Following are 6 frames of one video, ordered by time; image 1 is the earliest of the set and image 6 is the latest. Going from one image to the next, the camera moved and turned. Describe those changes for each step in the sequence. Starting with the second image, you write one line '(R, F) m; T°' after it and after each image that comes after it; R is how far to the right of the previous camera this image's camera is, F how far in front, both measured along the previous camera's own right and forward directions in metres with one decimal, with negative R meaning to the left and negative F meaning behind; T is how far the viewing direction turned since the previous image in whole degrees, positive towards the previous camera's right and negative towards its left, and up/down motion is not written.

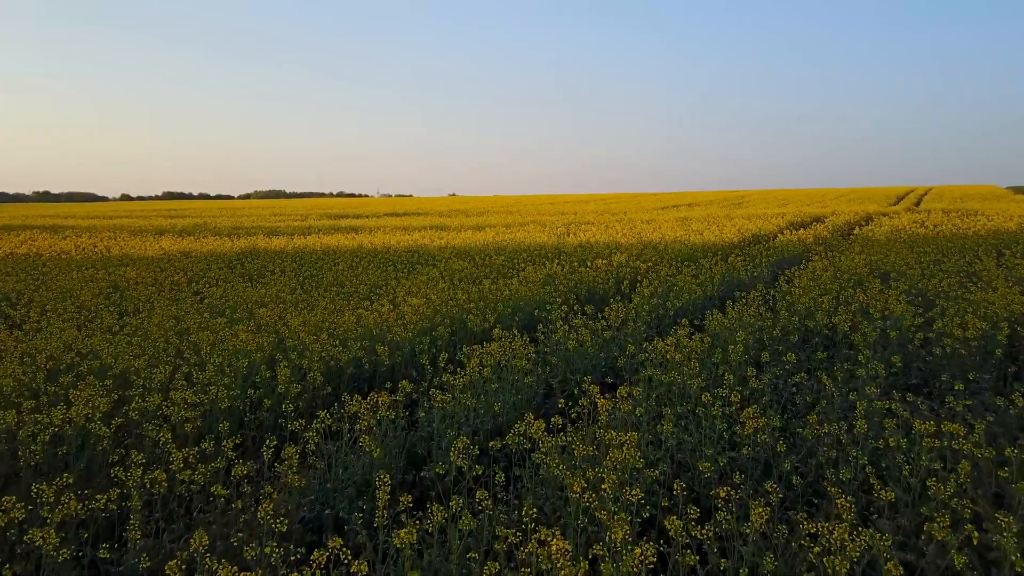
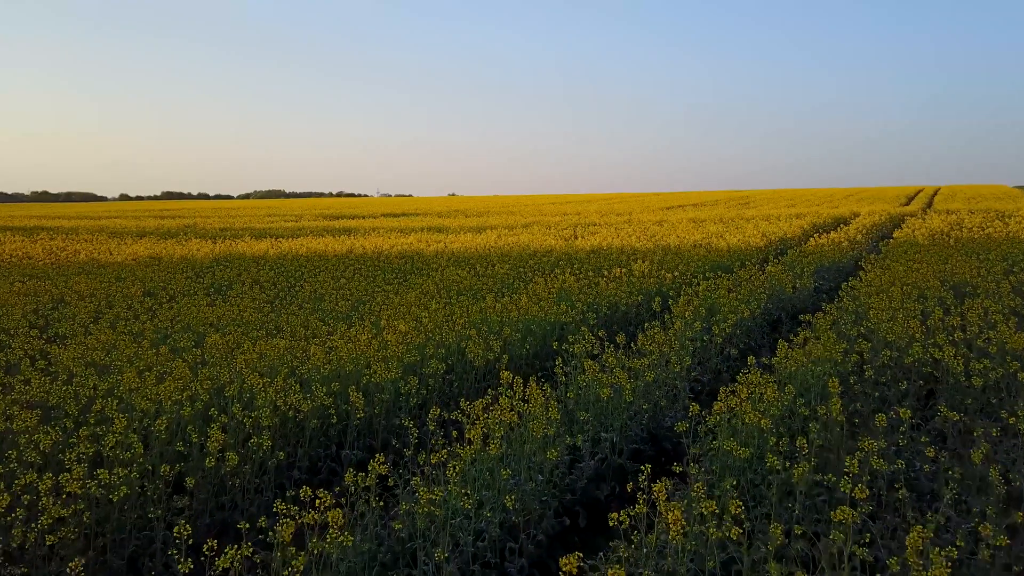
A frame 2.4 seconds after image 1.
(-0.1, +1.6) m; 0°
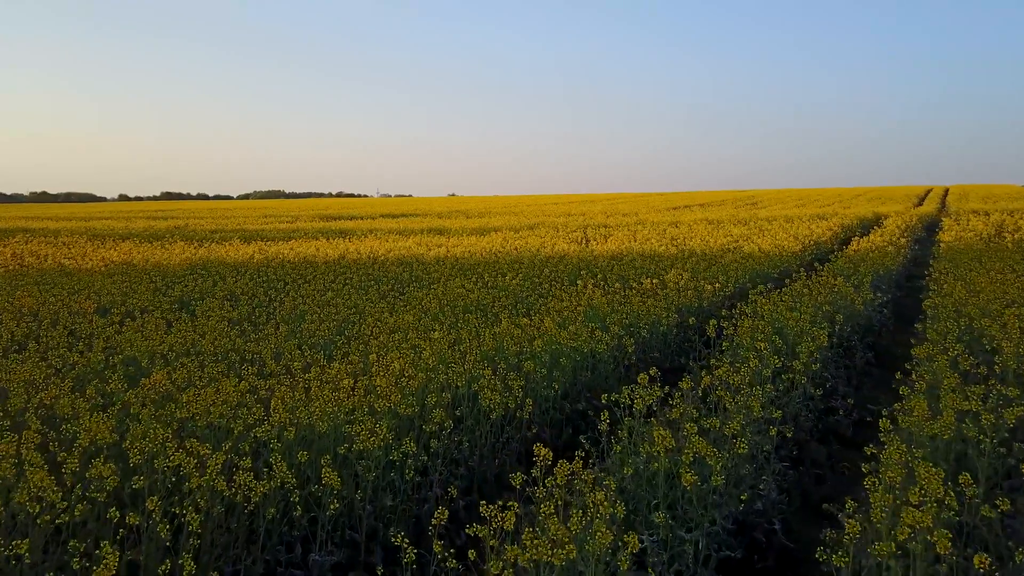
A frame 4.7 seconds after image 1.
(-0.2, +1.5) m; 0°
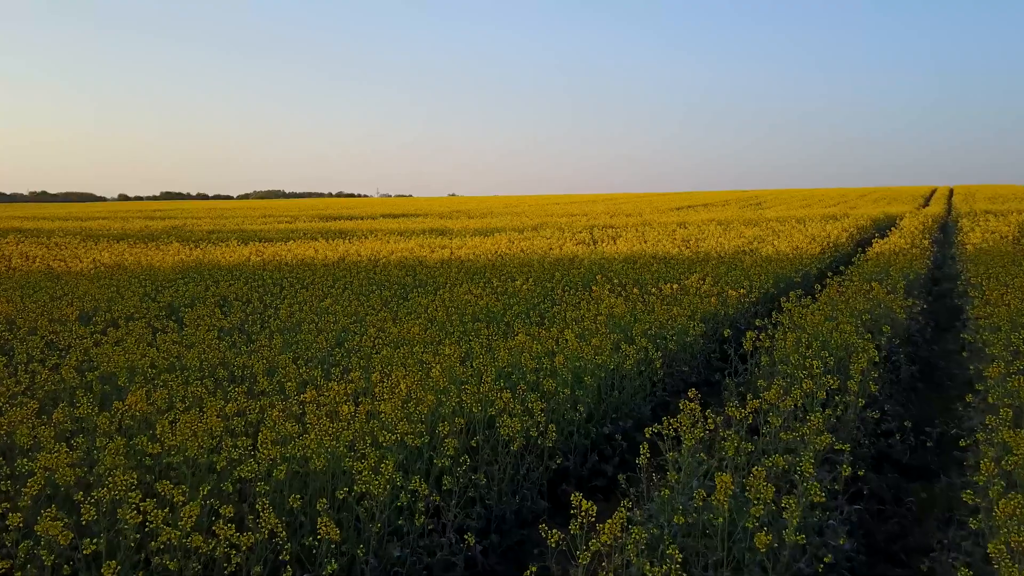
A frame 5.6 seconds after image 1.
(-0.2, +0.6) m; 0°
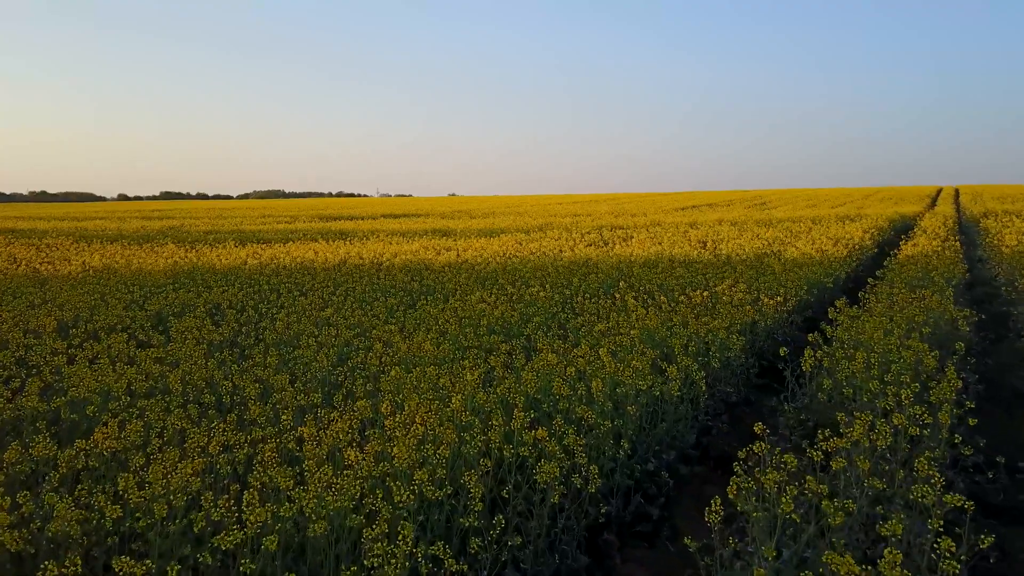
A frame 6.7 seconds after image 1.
(-0.2, +0.7) m; 0°
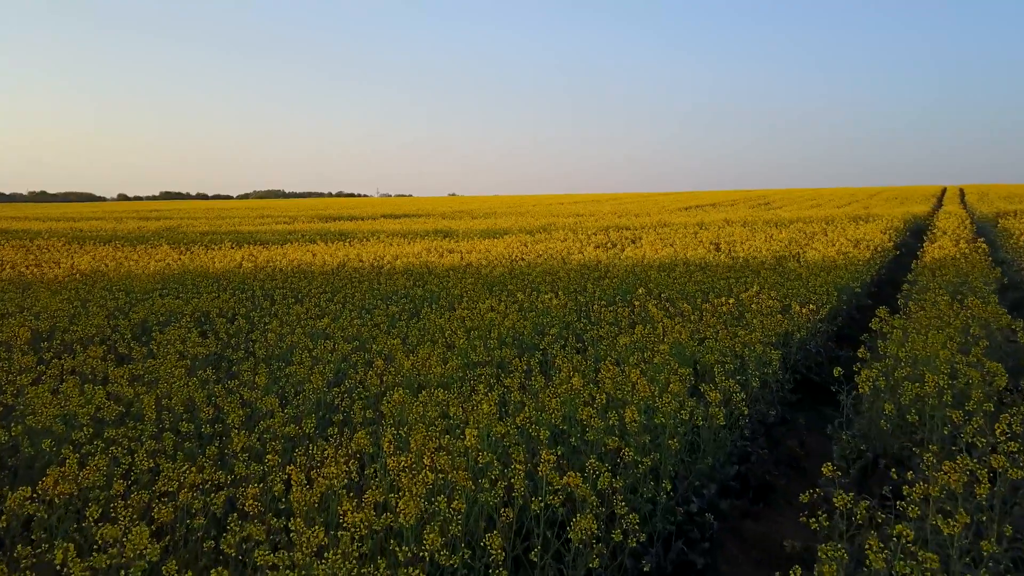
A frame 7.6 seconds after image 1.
(-0.2, +0.6) m; 0°
